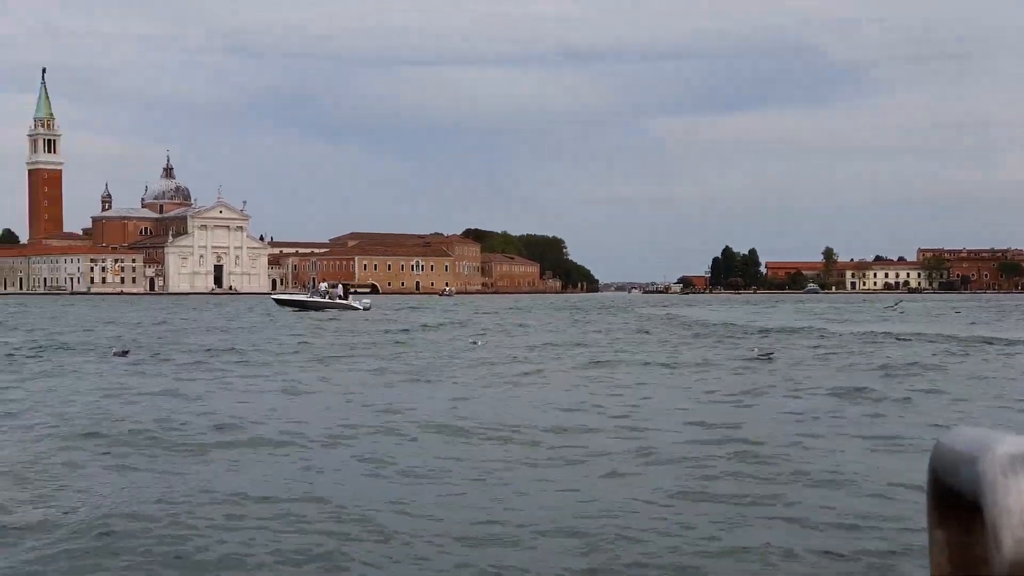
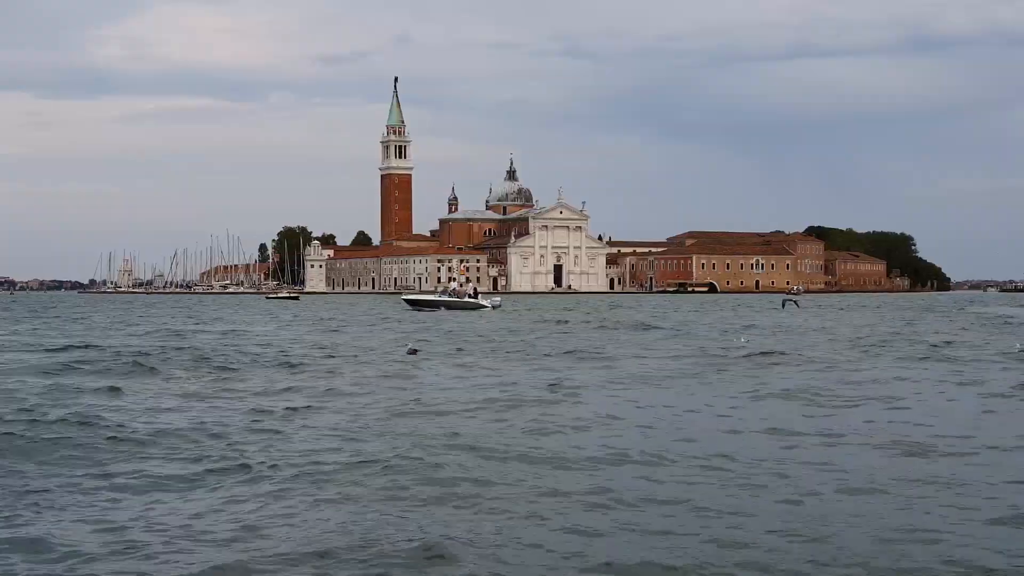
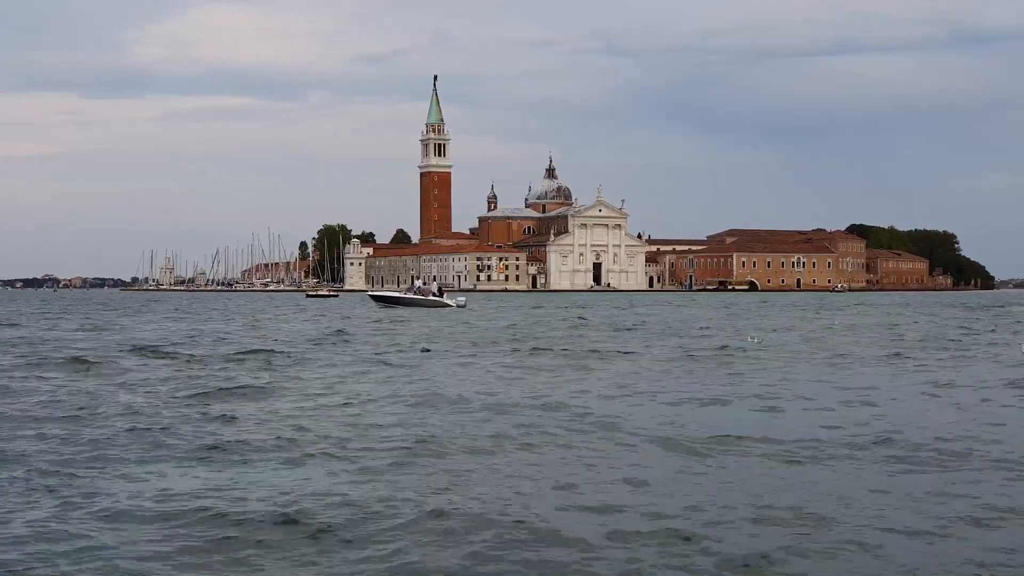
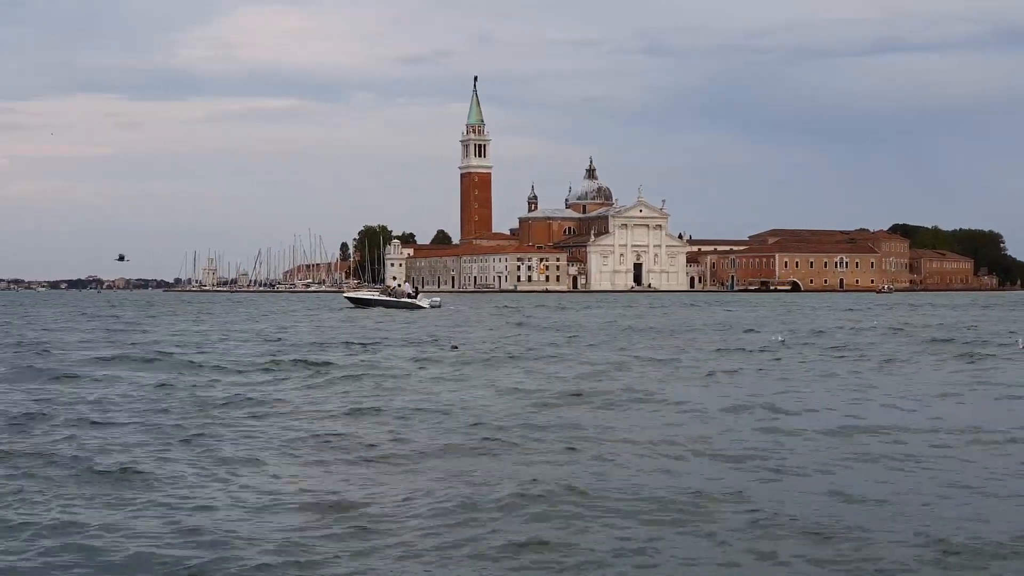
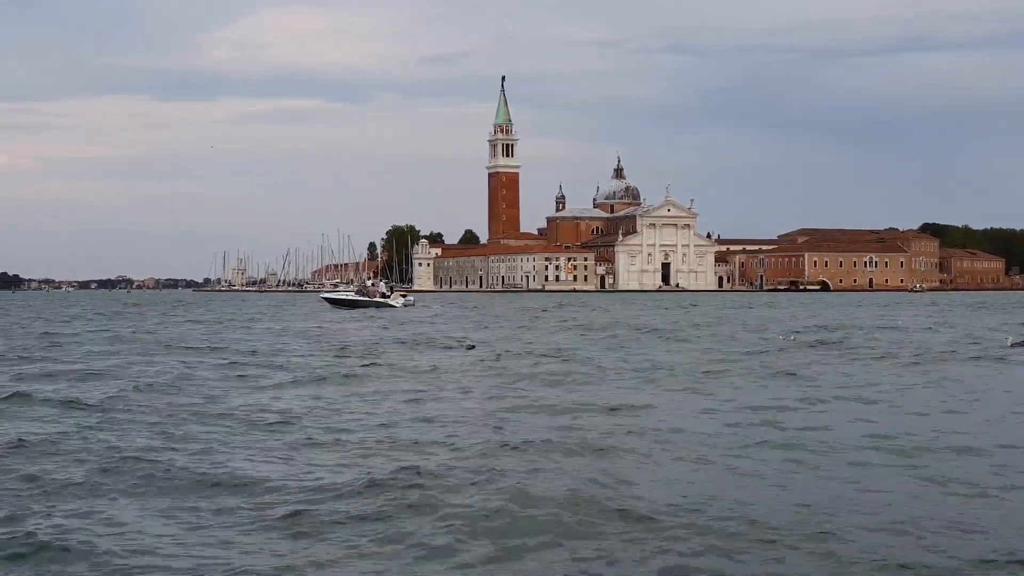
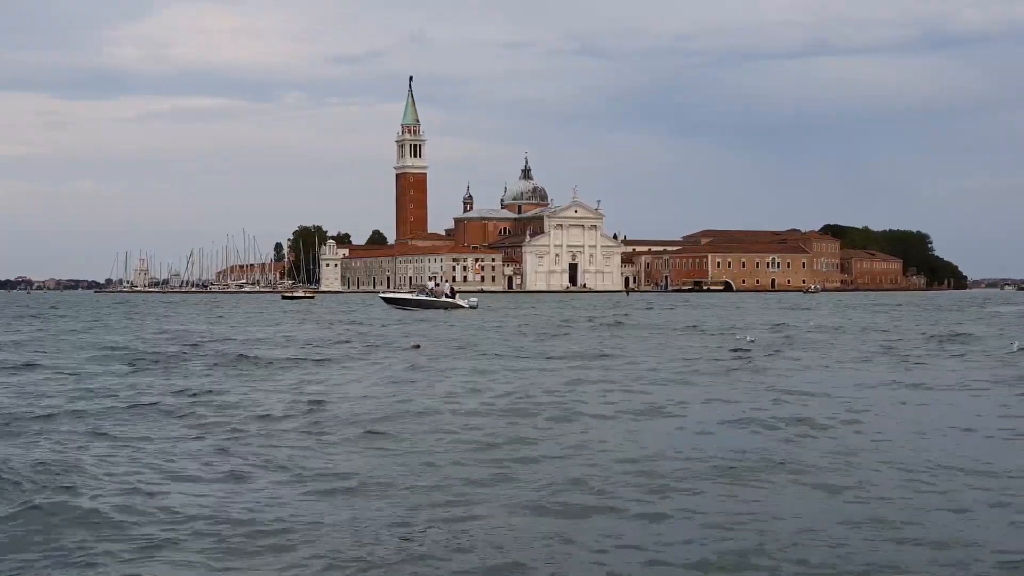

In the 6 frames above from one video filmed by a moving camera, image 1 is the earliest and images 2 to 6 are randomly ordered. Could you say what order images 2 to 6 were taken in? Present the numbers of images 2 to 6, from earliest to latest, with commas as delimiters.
2, 6, 3, 4, 5
